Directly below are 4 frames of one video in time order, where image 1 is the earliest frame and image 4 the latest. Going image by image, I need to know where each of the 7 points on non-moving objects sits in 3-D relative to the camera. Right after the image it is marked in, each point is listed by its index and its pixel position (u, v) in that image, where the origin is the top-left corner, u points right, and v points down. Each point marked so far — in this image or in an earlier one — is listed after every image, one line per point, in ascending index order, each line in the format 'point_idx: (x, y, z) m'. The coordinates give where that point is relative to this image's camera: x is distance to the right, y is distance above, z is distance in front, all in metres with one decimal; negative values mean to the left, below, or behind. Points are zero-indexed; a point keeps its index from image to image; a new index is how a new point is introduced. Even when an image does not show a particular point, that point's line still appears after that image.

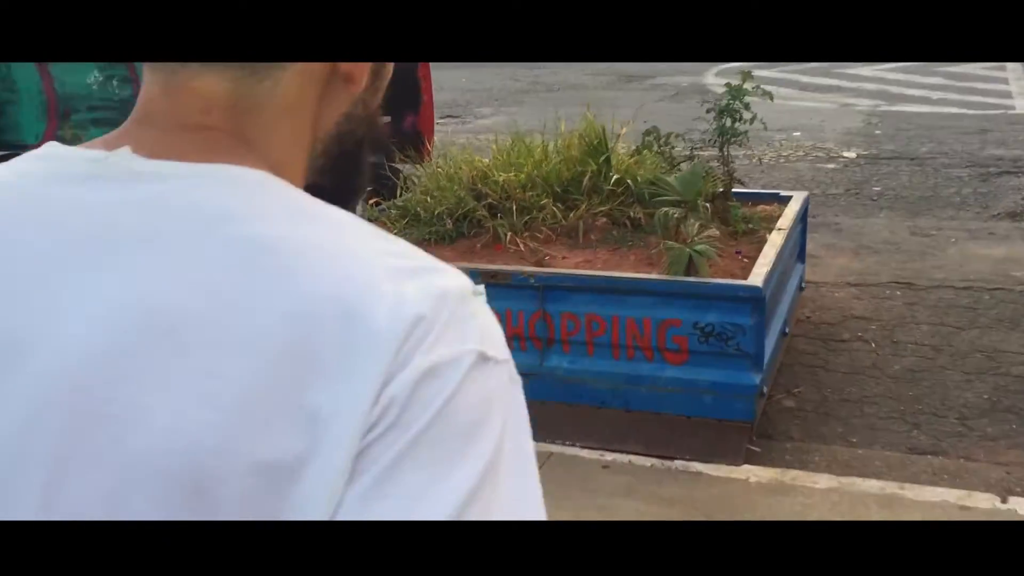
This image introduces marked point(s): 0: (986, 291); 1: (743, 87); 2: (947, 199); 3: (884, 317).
0: (+2.6, 0.0, +5.5) m
1: (+1.1, +1.0, +4.8) m
2: (+3.3, +0.7, +7.6) m
3: (+1.9, -0.2, +5.2) m
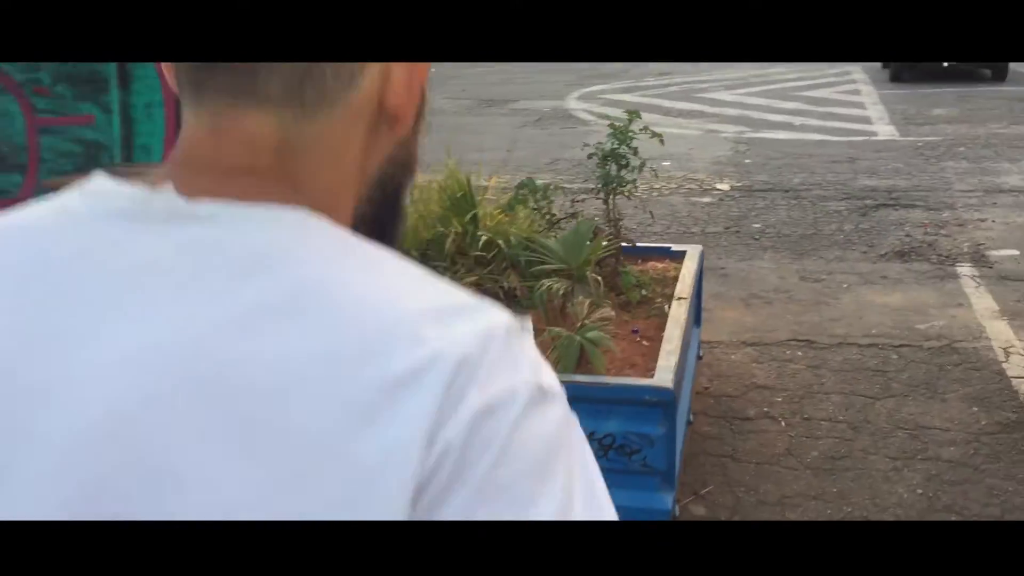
0: (+1.9, -0.3, +4.9) m
1: (+0.5, +0.7, +4.1) m
2: (+2.3, +0.4, +7.2) m
3: (+1.3, -0.4, +4.6) m
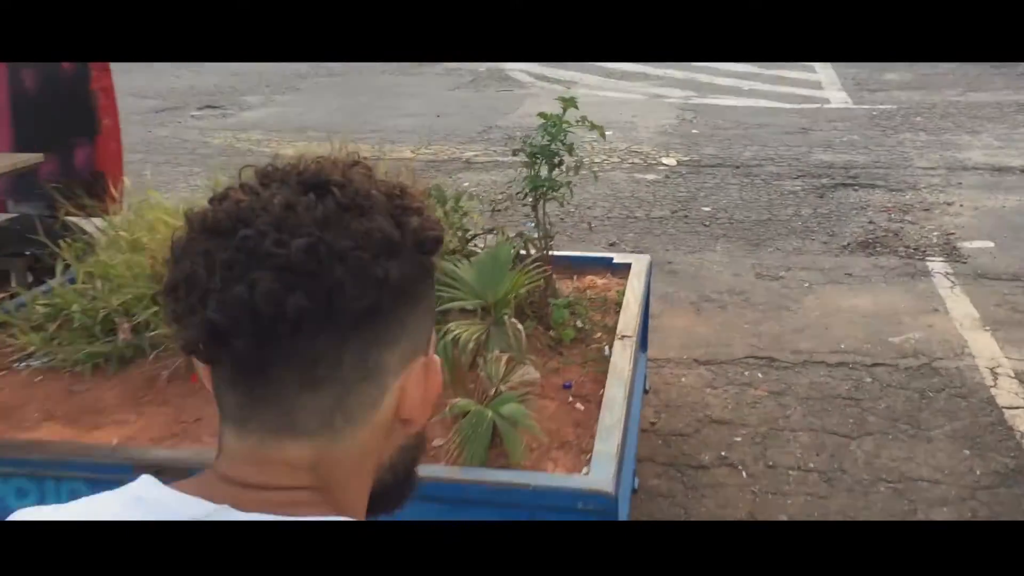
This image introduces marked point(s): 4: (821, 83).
0: (+1.5, -0.4, +4.3) m
1: (+0.2, +0.6, +3.3) m
2: (+1.8, +0.4, +6.5) m
3: (+0.9, -0.5, +3.9) m
4: (+3.8, +2.5, +12.1) m
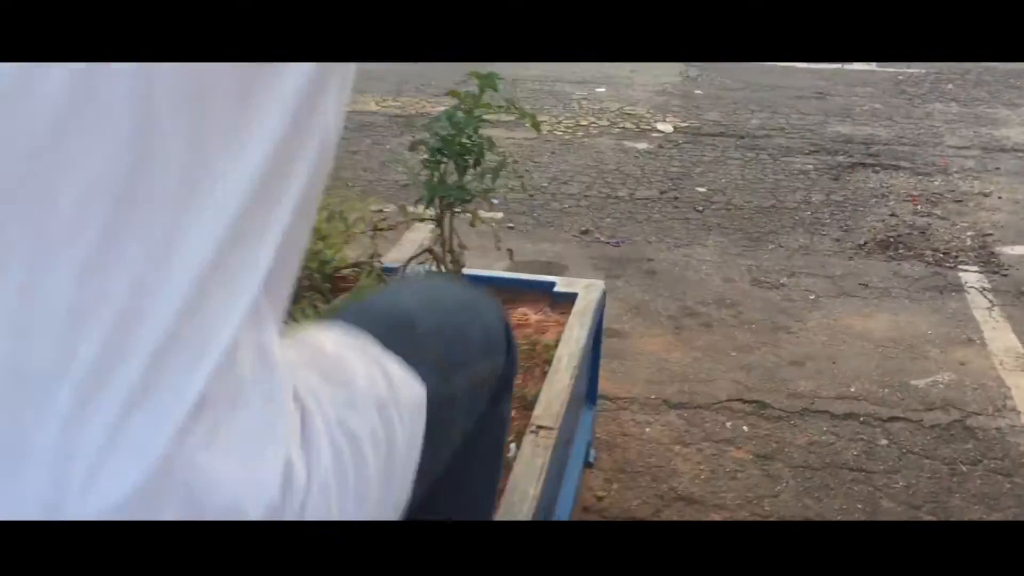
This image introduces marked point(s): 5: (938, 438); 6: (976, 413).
0: (+1.2, -0.5, +3.4) m
1: (-0.1, +0.4, +2.4) m
2: (+1.6, +0.4, +5.5) m
3: (+0.6, -0.6, +3.0) m
4: (+3.6, +2.7, +11.0) m
5: (+1.4, -0.5, +3.4) m
6: (+1.6, -0.4, +3.5) m
